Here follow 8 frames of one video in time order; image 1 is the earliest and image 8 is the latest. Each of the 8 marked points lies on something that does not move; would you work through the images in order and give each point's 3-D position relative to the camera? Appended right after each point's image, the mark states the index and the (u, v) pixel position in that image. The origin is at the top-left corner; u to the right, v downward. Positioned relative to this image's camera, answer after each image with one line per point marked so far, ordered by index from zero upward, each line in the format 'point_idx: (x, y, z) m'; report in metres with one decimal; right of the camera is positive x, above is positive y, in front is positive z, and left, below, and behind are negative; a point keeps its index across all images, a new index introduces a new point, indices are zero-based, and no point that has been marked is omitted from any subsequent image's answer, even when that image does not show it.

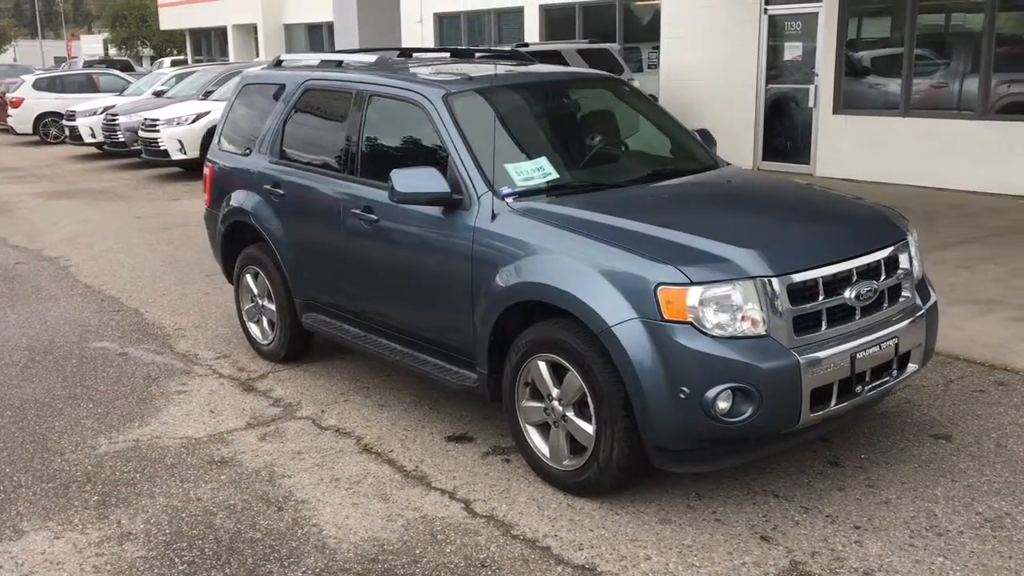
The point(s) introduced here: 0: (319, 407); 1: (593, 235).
0: (-1.0, -0.6, +5.1) m
1: (+0.3, +0.2, +3.8) m
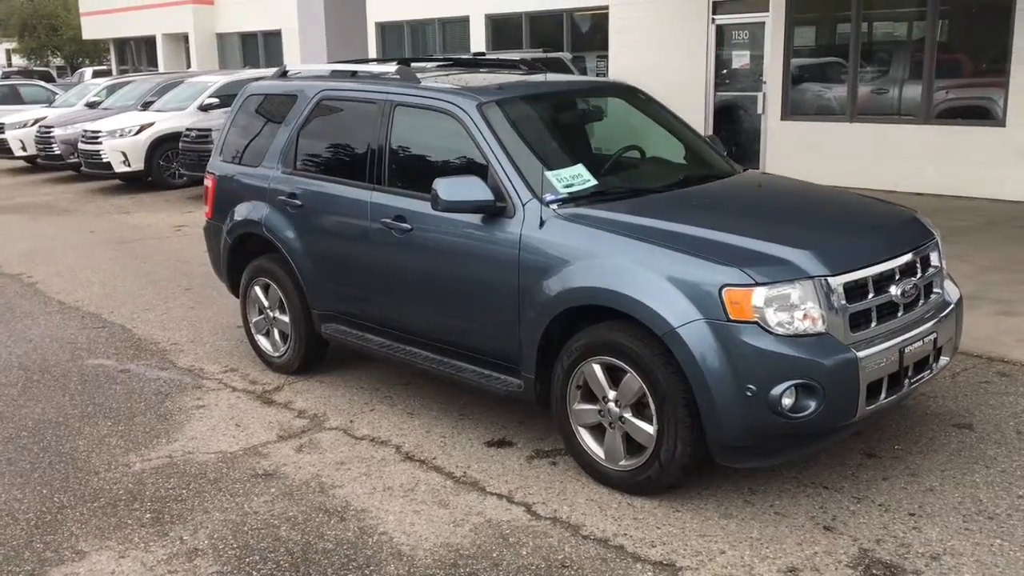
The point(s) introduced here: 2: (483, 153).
0: (-0.8, -0.7, +5.1) m
1: (+0.5, +0.2, +3.9) m
2: (-0.1, +0.6, +4.6) m
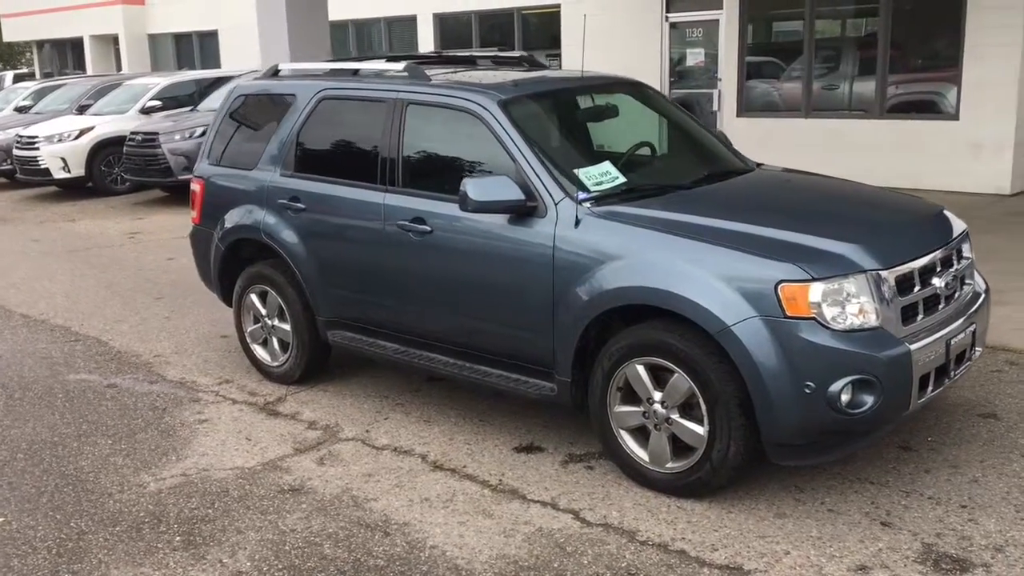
0: (-0.7, -0.7, +4.9) m
1: (+0.7, +0.2, +3.9) m
2: (0.0, +0.6, +4.4) m
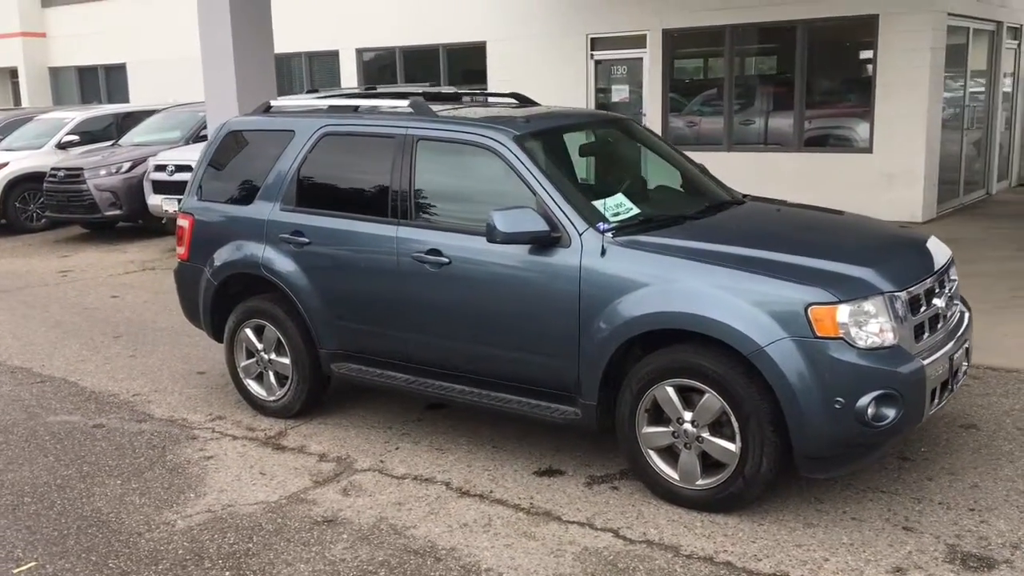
0: (-0.7, -0.8, +5.0) m
1: (+0.9, +0.1, +4.1) m
2: (+0.1, +0.5, +4.6) m
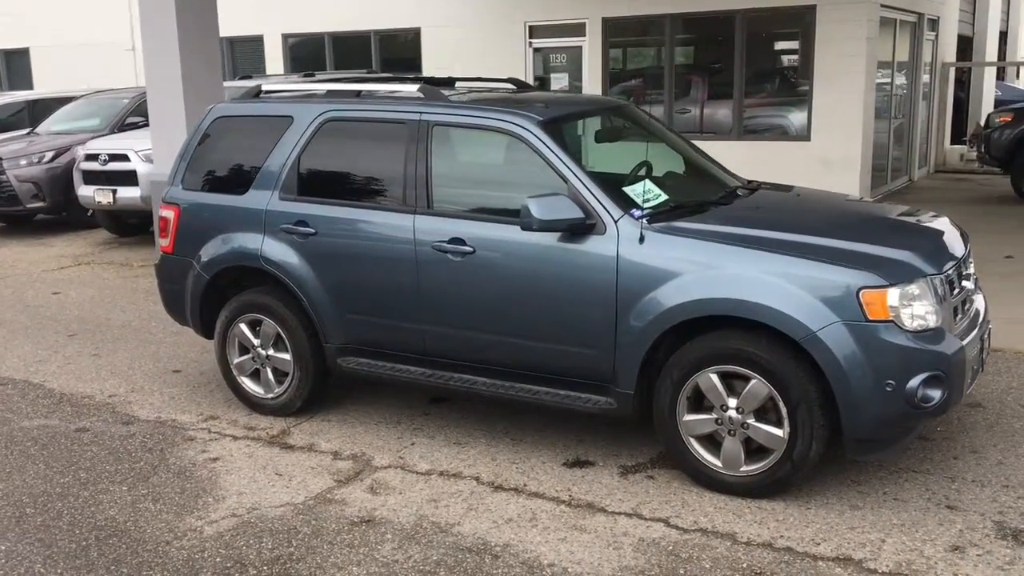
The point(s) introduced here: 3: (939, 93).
0: (-0.6, -0.8, +4.8) m
1: (+1.0, +0.2, +4.1) m
2: (+0.2, +0.5, +4.5) m
3: (+6.9, +3.2, +16.4) m
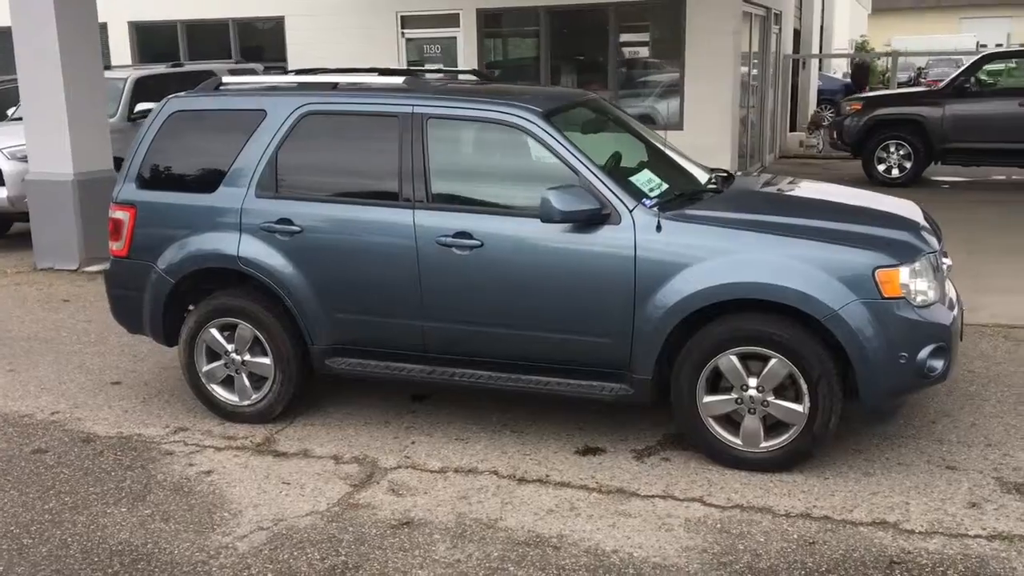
0: (-0.5, -0.8, +4.7) m
1: (+1.1, +0.2, +4.3) m
2: (+0.2, +0.6, +4.5) m
3: (+4.6, +3.5, +17.4) m
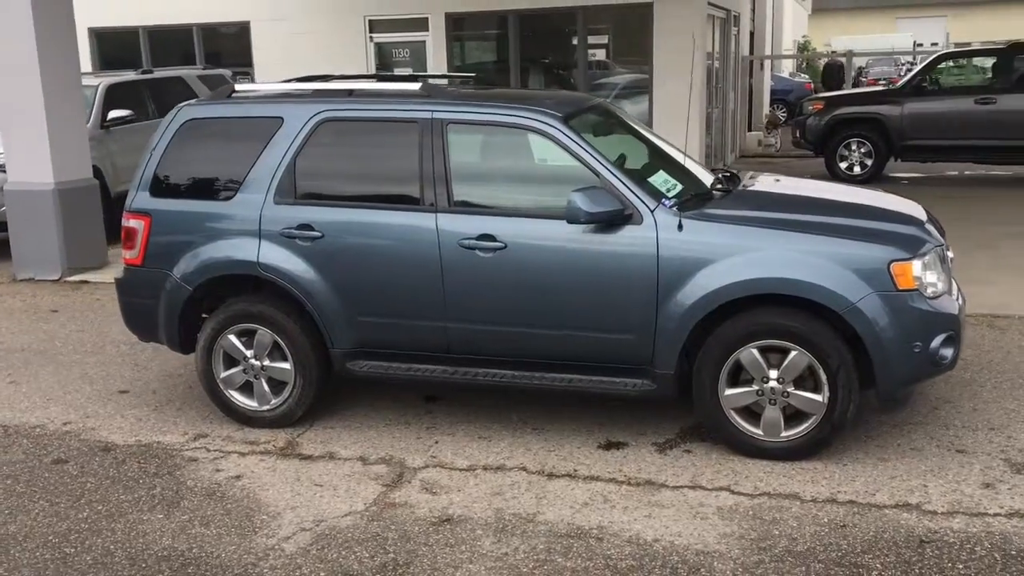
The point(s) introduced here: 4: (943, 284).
0: (-0.4, -0.8, +4.8) m
1: (+1.2, +0.3, +4.4) m
2: (+0.3, +0.6, +4.7) m
3: (+4.0, +3.6, +17.7) m
4: (+1.9, 0.0, +4.5) m
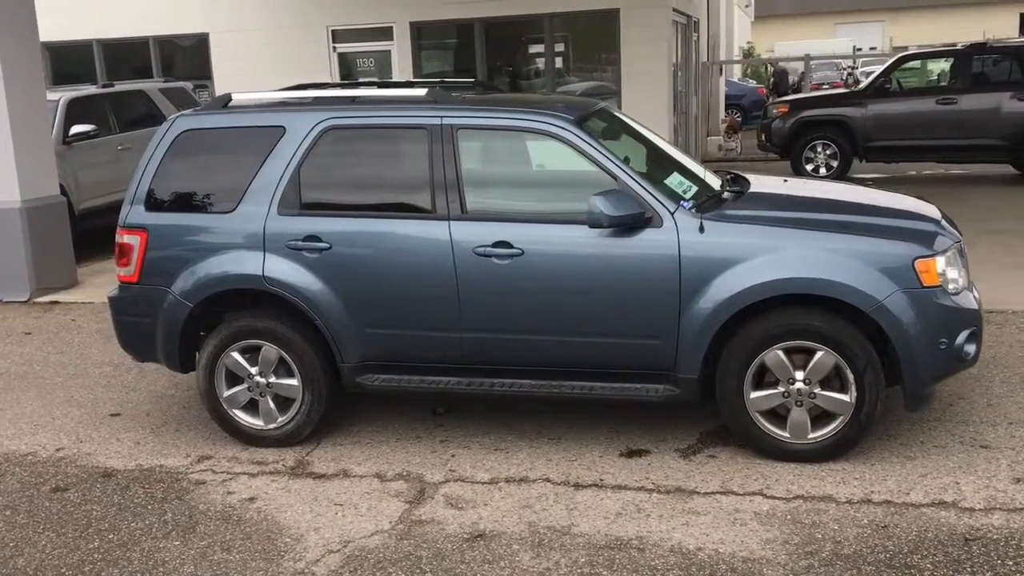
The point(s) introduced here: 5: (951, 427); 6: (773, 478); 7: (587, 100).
0: (-0.3, -0.8, +4.7) m
1: (+1.3, +0.3, +4.4) m
2: (+0.4, +0.5, +4.6) m
3: (+3.3, +3.5, +17.8) m
4: (+2.0, 0.0, +4.5) m
5: (+2.1, -0.7, +4.8) m
6: (+1.1, -0.8, +4.4) m
7: (+0.4, +1.0, +5.4) m
